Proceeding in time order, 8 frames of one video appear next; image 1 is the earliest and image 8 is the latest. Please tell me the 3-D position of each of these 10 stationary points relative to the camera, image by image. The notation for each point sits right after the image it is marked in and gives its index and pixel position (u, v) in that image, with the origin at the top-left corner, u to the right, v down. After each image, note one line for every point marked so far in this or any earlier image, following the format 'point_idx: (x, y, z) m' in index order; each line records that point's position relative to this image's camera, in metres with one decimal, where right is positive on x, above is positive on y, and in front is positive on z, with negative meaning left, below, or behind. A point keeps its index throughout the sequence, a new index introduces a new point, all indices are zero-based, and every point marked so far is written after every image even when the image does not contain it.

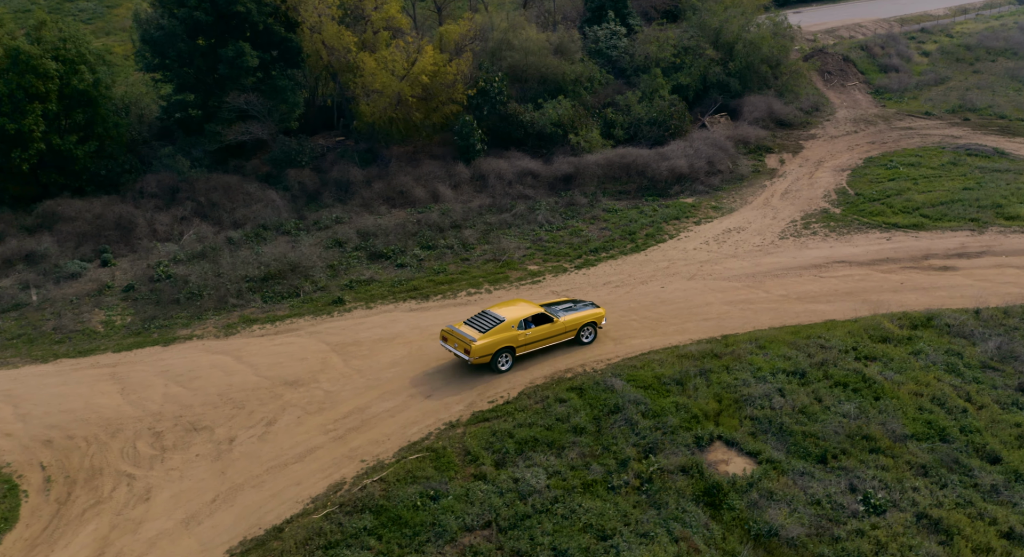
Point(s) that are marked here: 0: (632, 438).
0: (+3.1, -4.3, +19.8) m
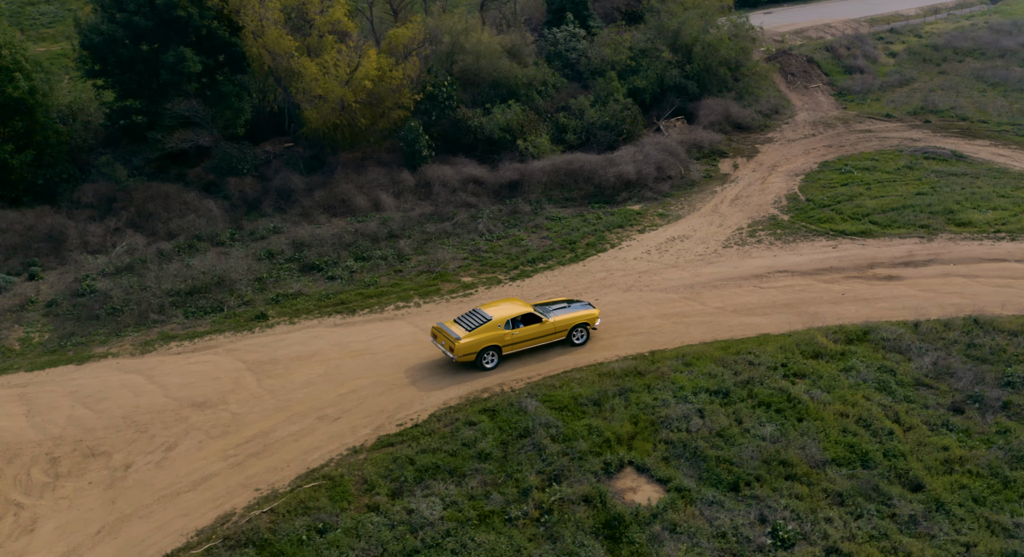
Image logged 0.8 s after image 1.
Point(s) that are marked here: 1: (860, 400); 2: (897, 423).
0: (+0.6, -4.7, +18.7) m
1: (+9.3, -3.3, +19.9) m
2: (+9.9, -3.7, +19.2) m
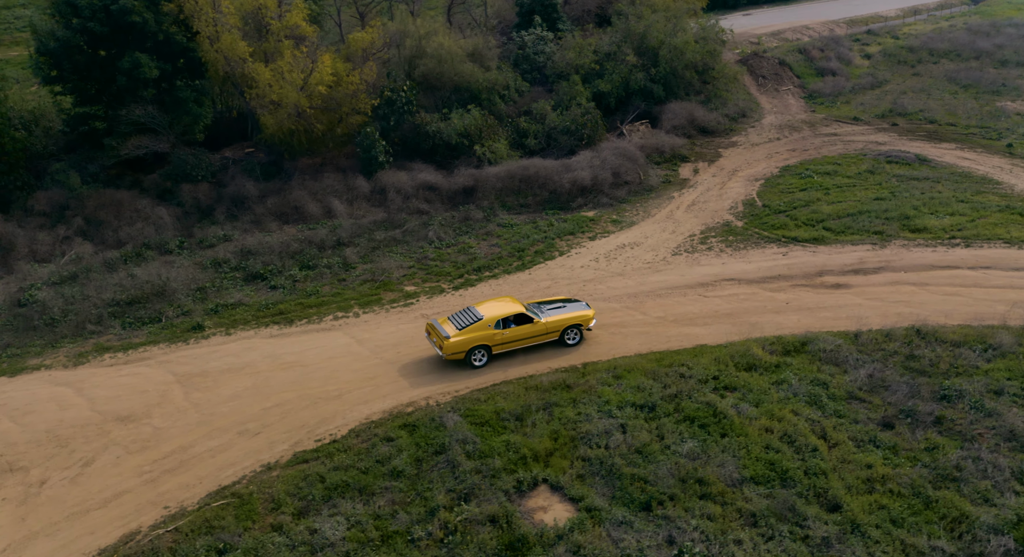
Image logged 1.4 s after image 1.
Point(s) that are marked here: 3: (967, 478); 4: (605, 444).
0: (-1.6, -5.0, +18.2) m
1: (+7.2, -3.5, +19.3) m
2: (+7.8, -4.0, +18.6) m
3: (+10.5, -4.6, +17.1) m
4: (+2.3, -4.2, +18.9) m
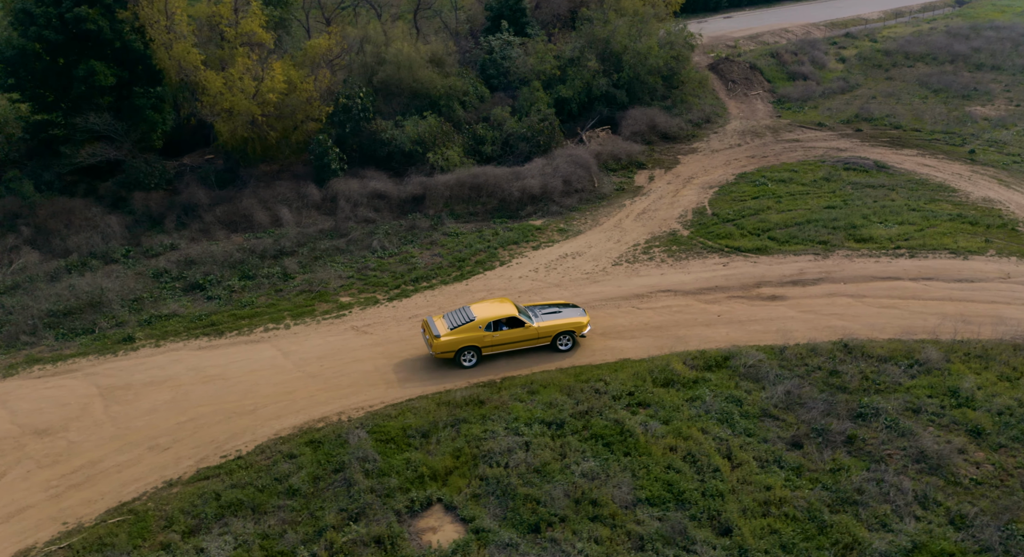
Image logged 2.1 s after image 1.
0: (-4.1, -5.4, +17.9) m
1: (+4.7, -3.9, +18.9) m
2: (+5.2, -4.4, +18.2) m
3: (+7.9, -5.0, +16.6) m
4: (-0.2, -4.6, +18.5) m
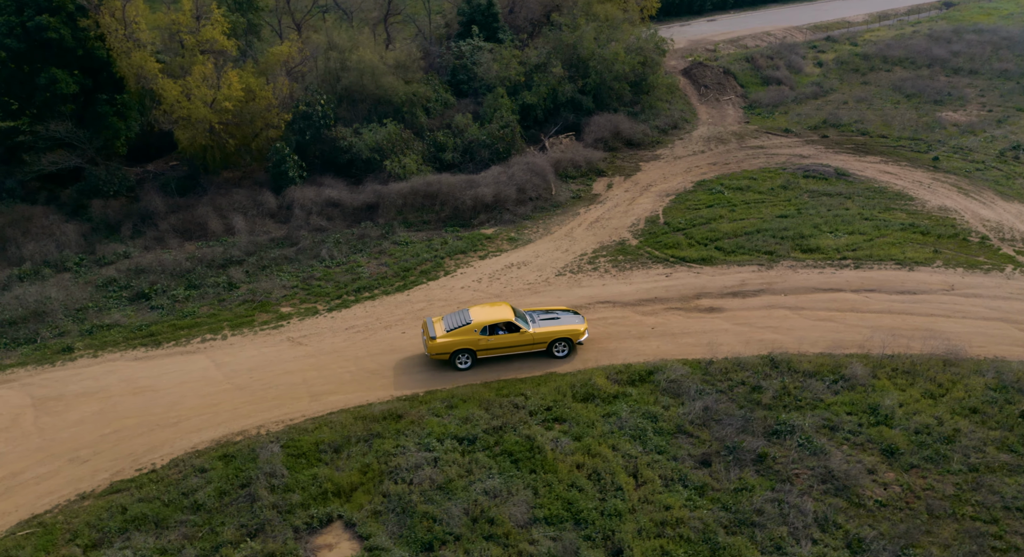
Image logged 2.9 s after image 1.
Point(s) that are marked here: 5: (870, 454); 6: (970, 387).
0: (-6.4, -5.7, +17.8) m
1: (+2.3, -4.3, +18.7) m
2: (+2.9, -4.8, +17.9) m
3: (+5.5, -5.4, +16.3) m
4: (-2.5, -5.0, +18.4) m
5: (+8.7, -4.3, +18.1) m
6: (+12.3, -2.9, +19.9) m
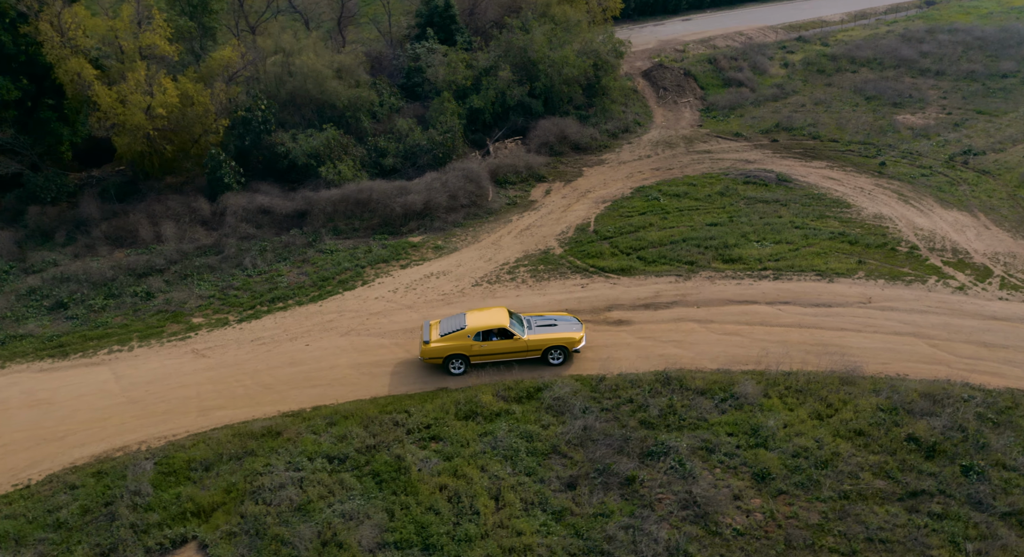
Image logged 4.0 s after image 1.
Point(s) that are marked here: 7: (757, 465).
0: (-9.8, -6.1, +17.5) m
1: (-1.0, -4.7, +18.2) m
2: (-0.5, -5.2, +17.4) m
3: (+2.2, -5.8, +15.8) m
4: (-5.8, -5.4, +18.0) m
5: (+5.4, -4.7, +17.4) m
6: (+9.0, -3.3, +19.2) m
7: (+5.8, -4.5, +17.7) m
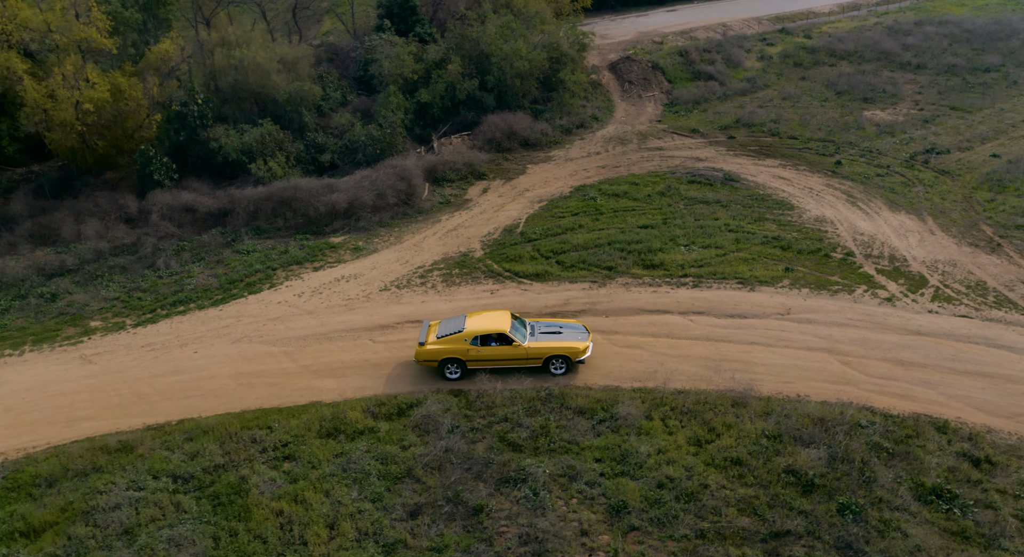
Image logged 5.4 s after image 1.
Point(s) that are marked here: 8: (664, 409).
0: (-13.4, -6.3, +16.6) m
1: (-4.5, -5.0, +16.9) m
2: (-4.0, -5.4, +16.2) m
3: (-1.5, -6.1, +14.4) m
4: (-9.4, -5.6, +16.9) m
5: (+1.8, -5.0, +16.0) m
6: (+5.5, -3.6, +17.5) m
7: (+2.3, -4.8, +16.2) m
8: (+3.8, -3.3, +18.7) m
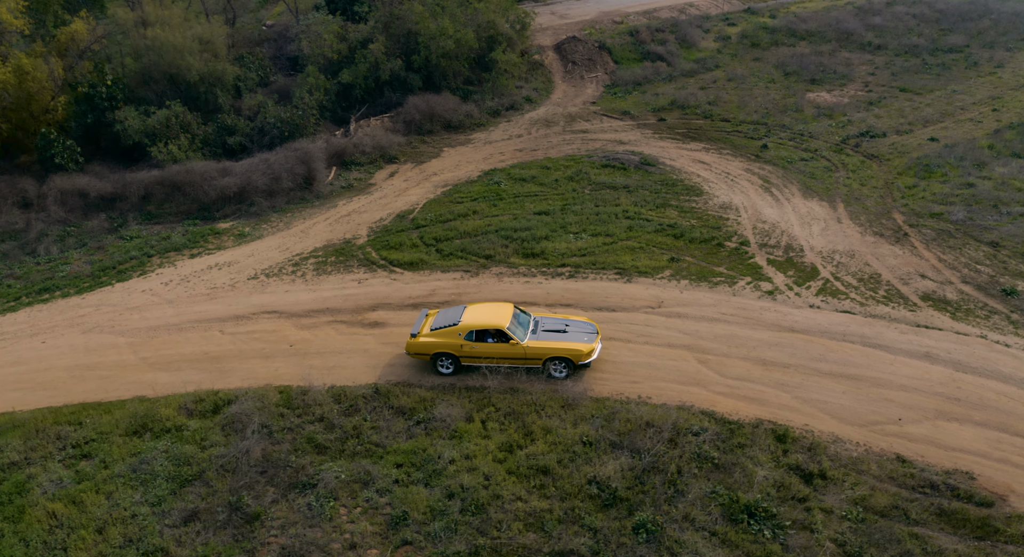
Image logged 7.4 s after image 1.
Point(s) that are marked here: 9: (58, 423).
0: (-17.8, -6.0, +15.7) m
1: (-9.0, -4.7, +15.7) m
2: (-8.5, -5.2, +14.9) m
3: (-6.0, -5.9, +13.1) m
4: (-13.8, -5.3, +15.9) m
5: (-2.7, -4.8, +14.5) m
6: (+1.1, -3.4, +16.0) m
7: (-2.2, -4.5, +14.7) m
8: (-0.6, -3.0, +17.1) m
9: (-11.4, -3.6, +18.5) m
